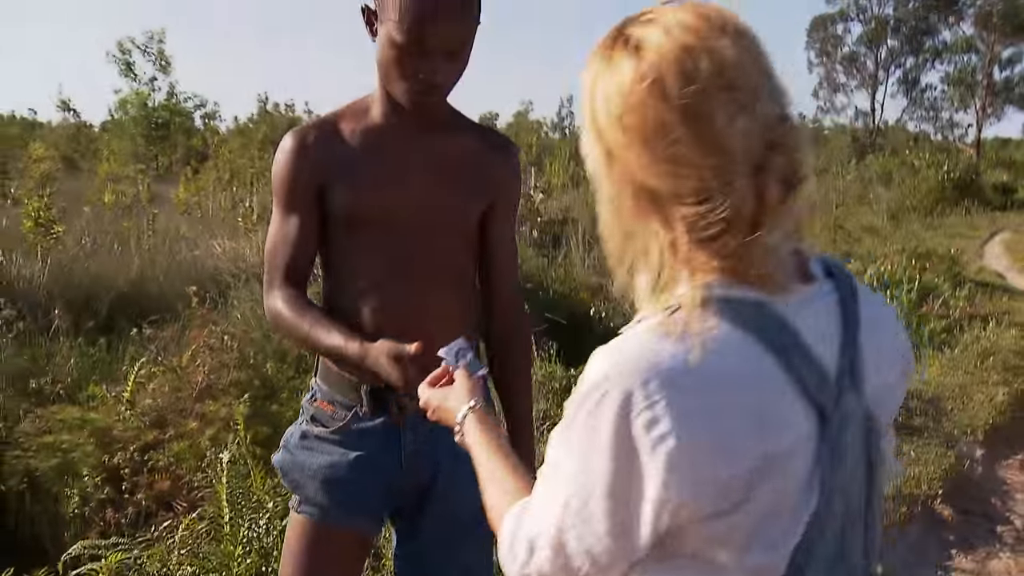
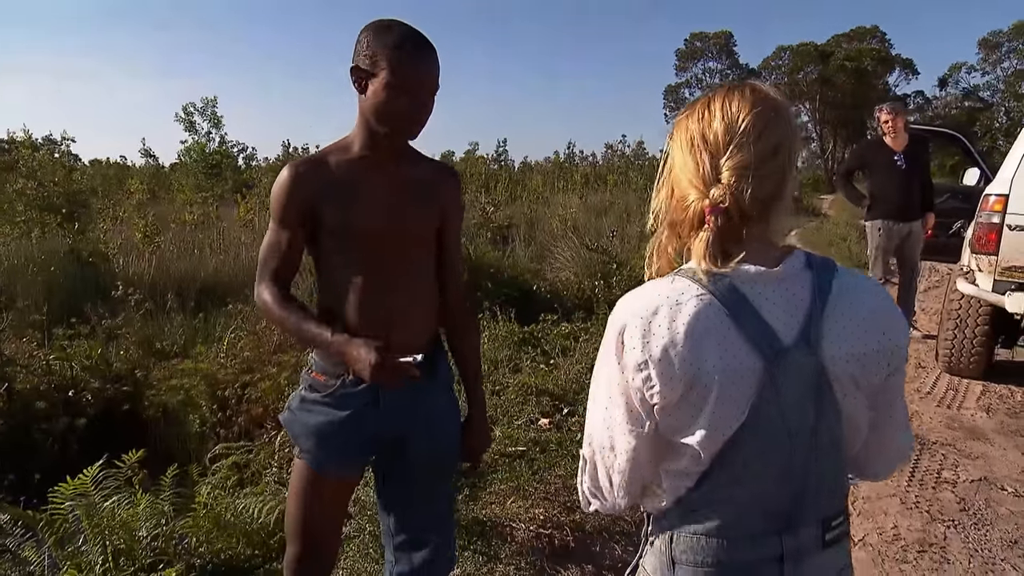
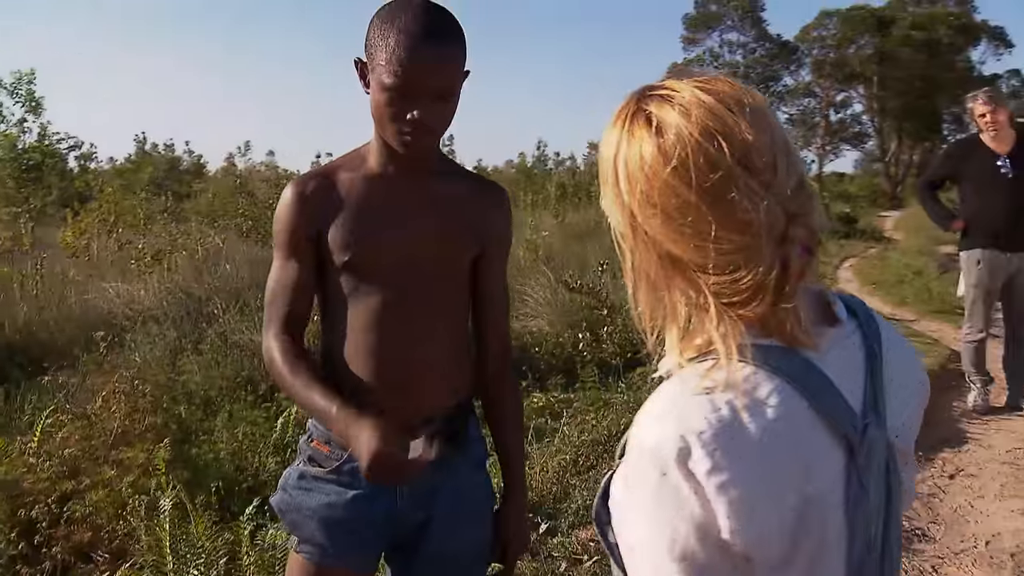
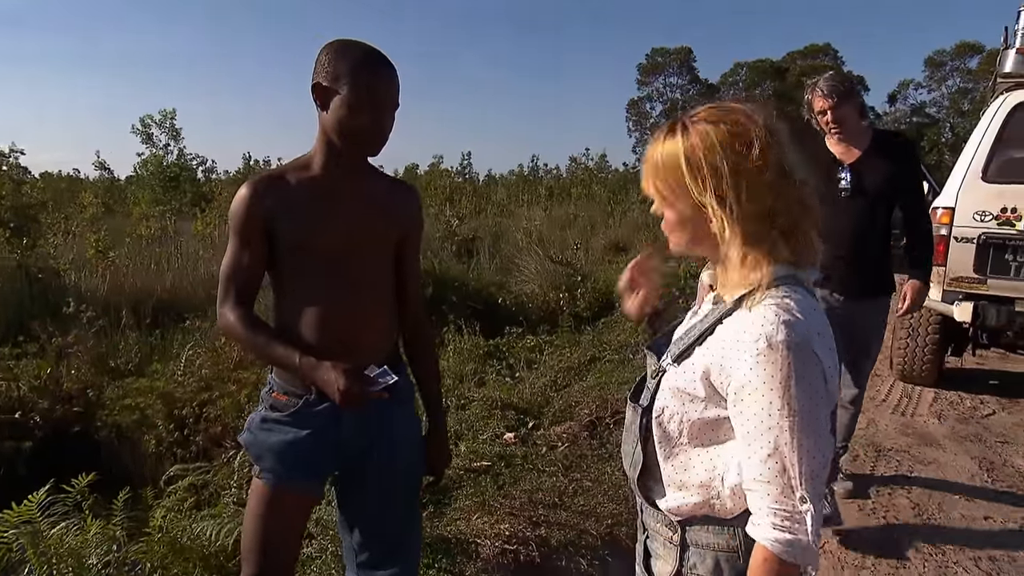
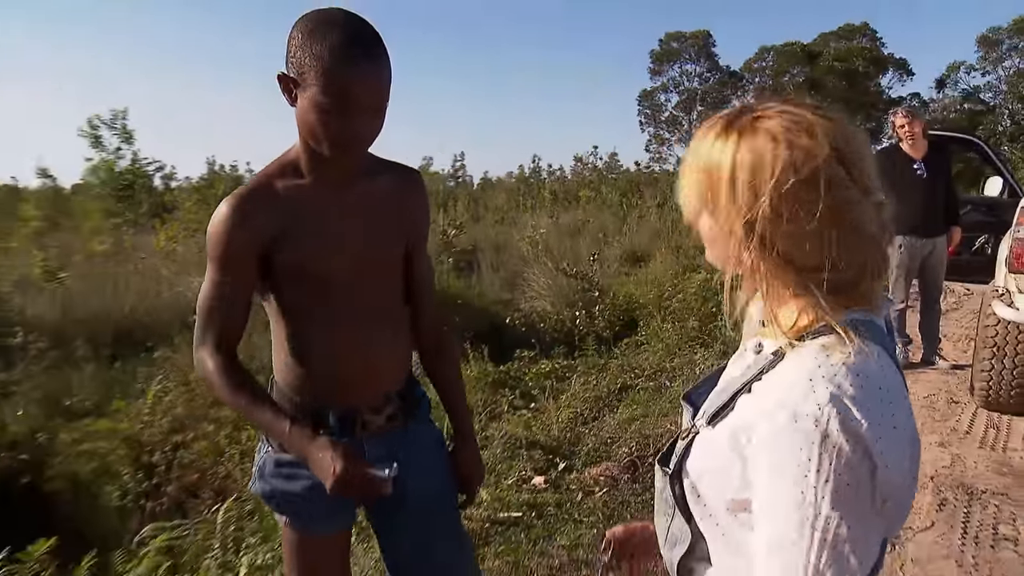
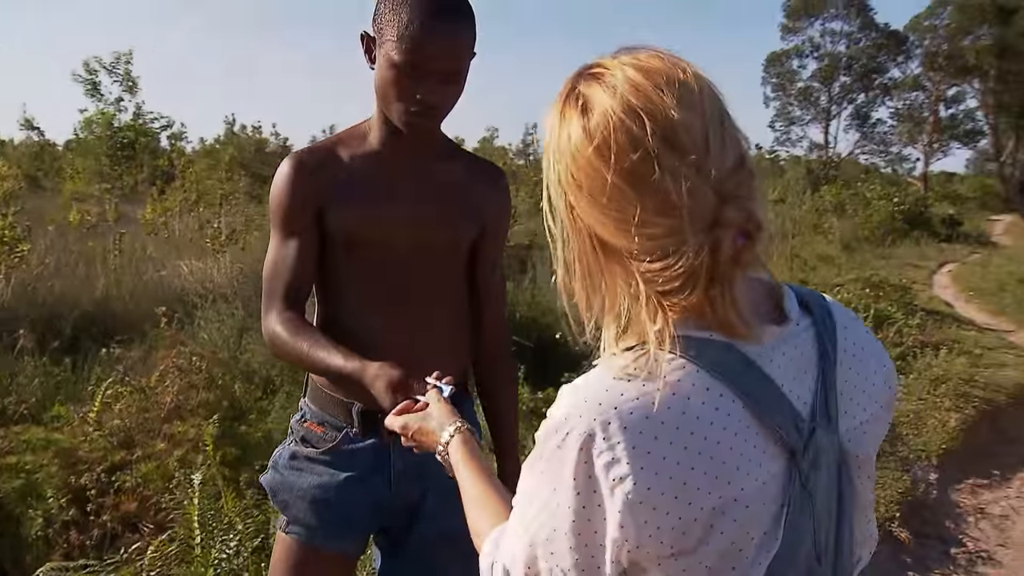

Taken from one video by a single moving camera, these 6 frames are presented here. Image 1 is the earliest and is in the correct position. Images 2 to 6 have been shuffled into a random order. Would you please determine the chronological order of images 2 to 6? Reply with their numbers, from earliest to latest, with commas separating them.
6, 3, 5, 2, 4
